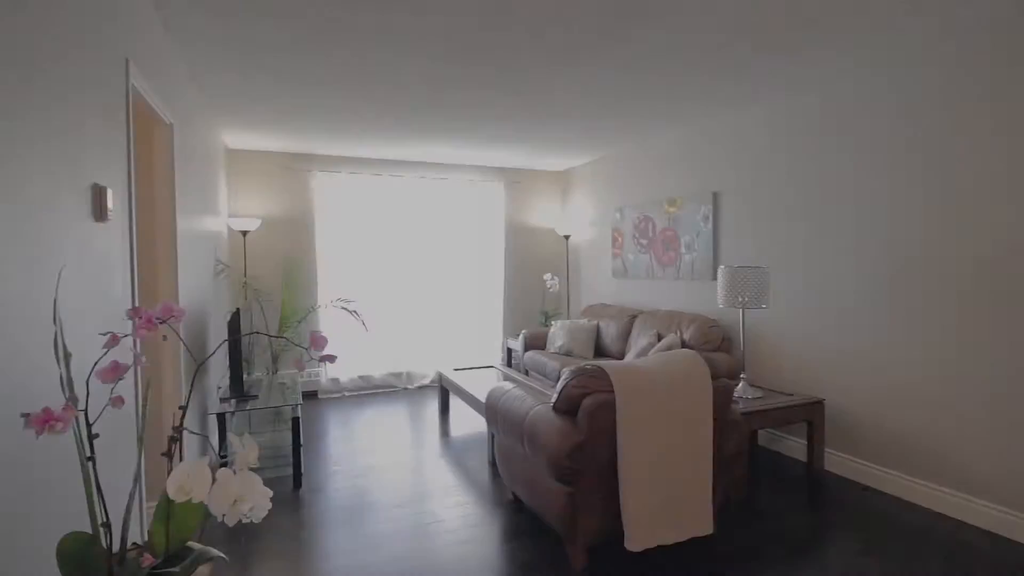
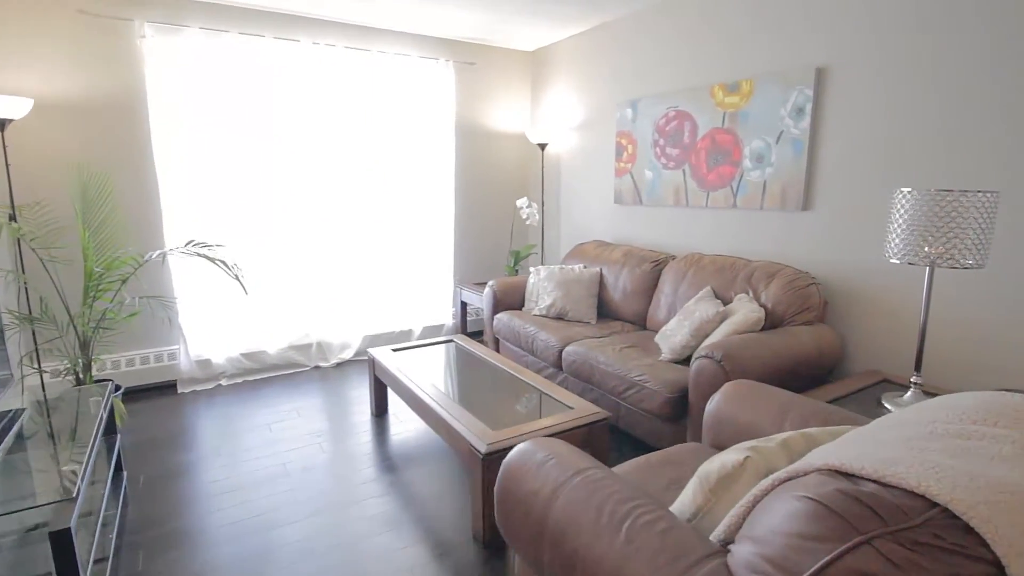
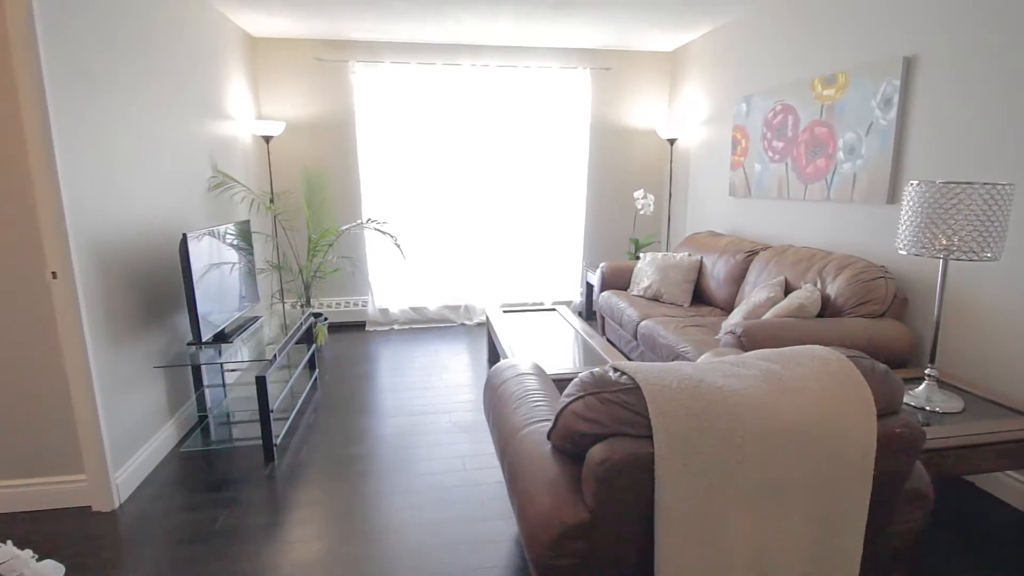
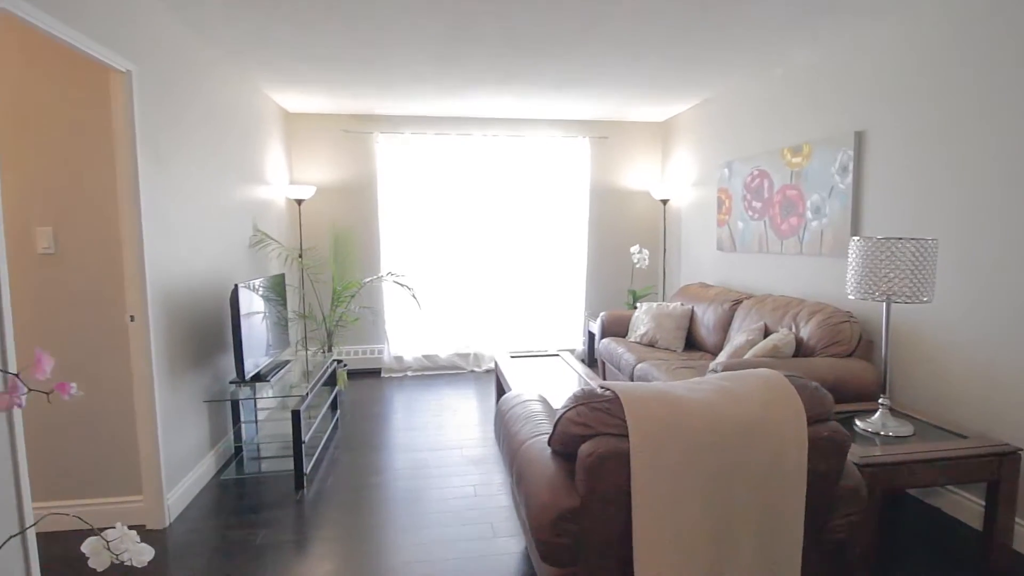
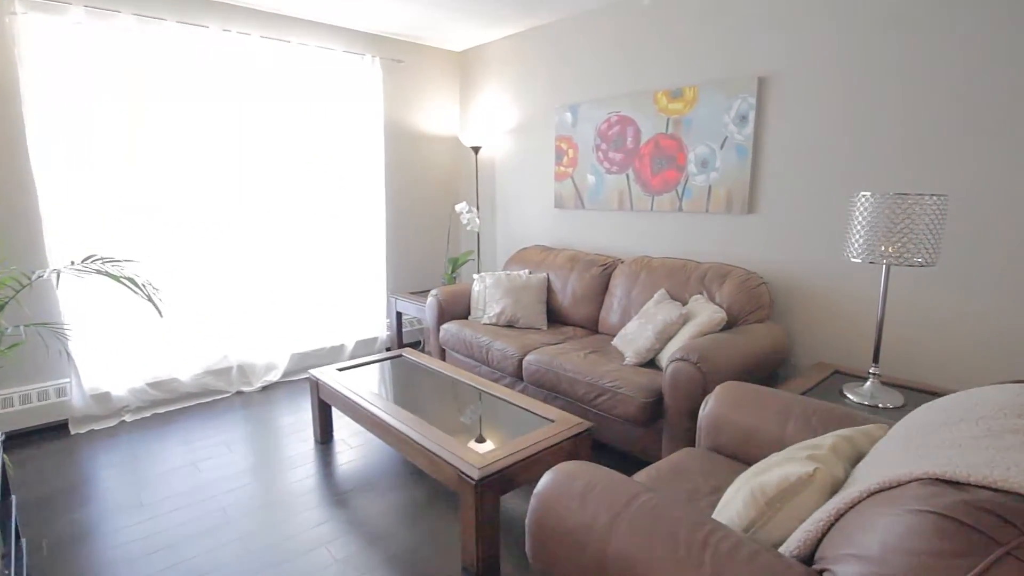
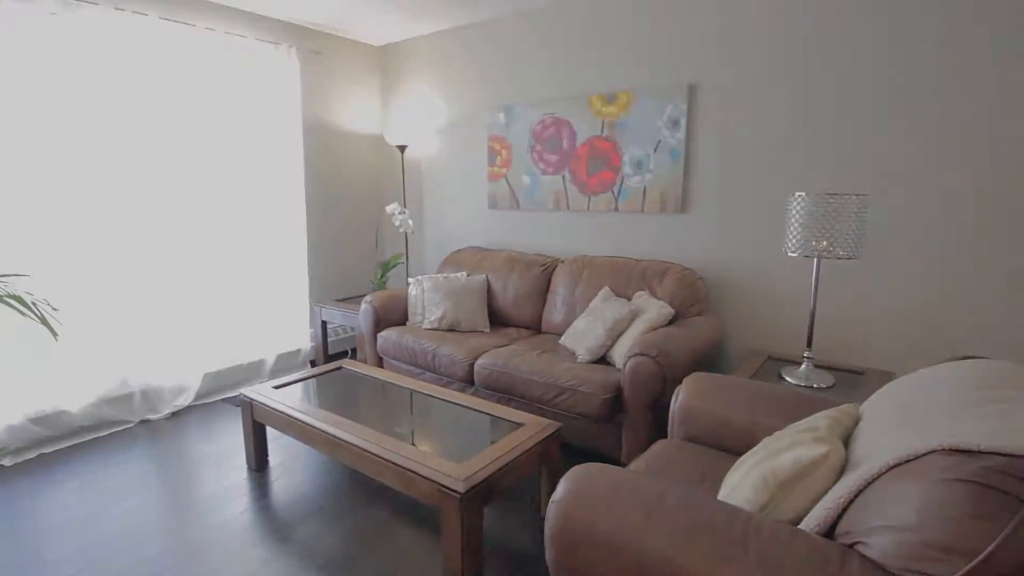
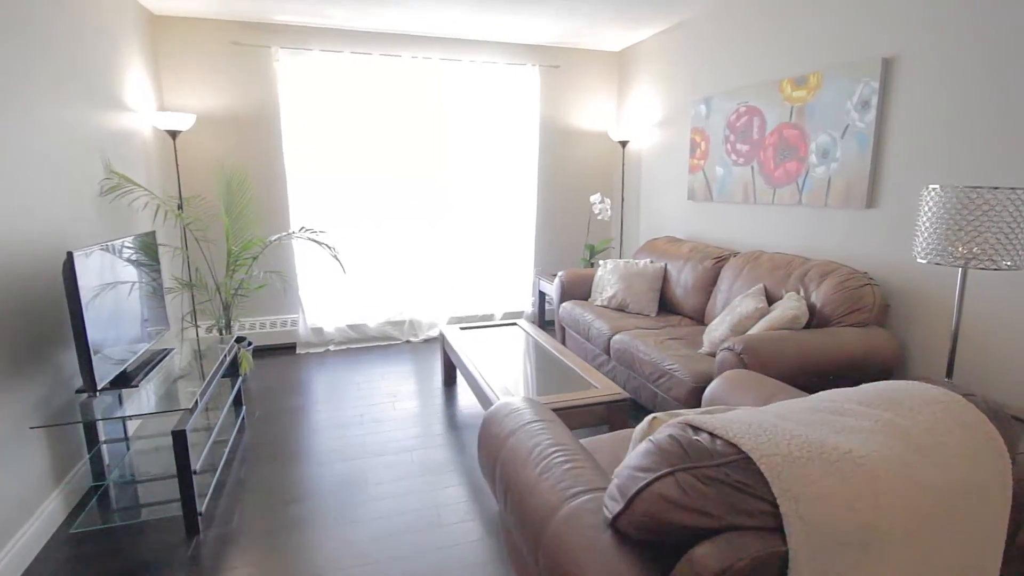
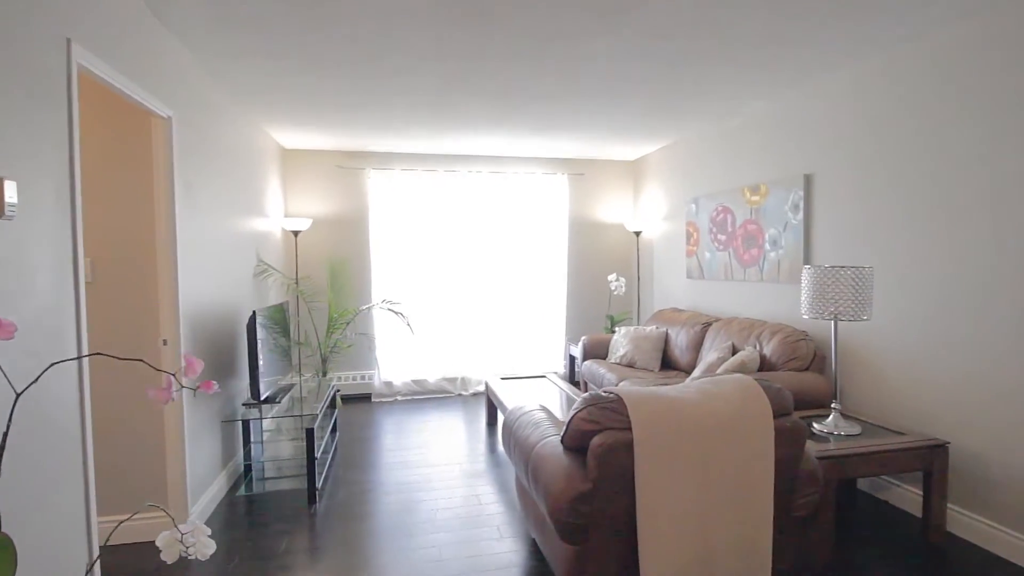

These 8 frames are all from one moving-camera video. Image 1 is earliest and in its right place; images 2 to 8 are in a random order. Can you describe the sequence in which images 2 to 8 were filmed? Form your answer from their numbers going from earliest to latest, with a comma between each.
8, 4, 3, 7, 2, 5, 6
